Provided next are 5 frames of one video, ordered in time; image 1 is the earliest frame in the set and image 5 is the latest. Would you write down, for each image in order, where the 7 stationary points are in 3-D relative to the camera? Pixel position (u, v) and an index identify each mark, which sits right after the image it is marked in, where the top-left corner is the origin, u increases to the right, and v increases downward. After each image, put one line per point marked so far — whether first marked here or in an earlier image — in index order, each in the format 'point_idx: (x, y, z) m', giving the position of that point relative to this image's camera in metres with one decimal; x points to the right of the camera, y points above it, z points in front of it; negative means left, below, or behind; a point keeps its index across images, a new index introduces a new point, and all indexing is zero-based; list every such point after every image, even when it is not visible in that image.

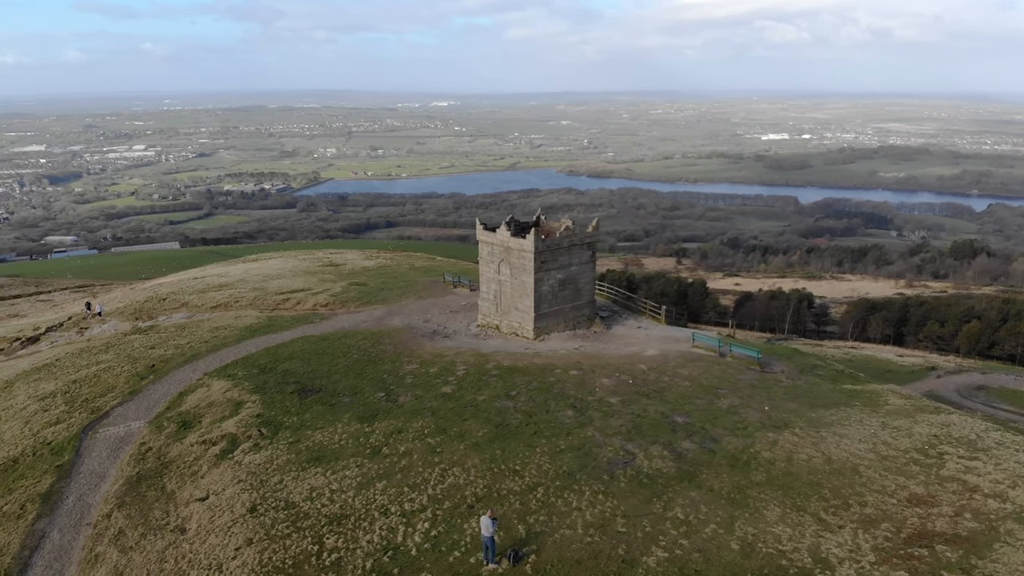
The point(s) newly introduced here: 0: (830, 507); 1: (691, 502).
0: (+6.5, -4.5, +17.8) m
1: (+3.7, -4.5, +18.2) m
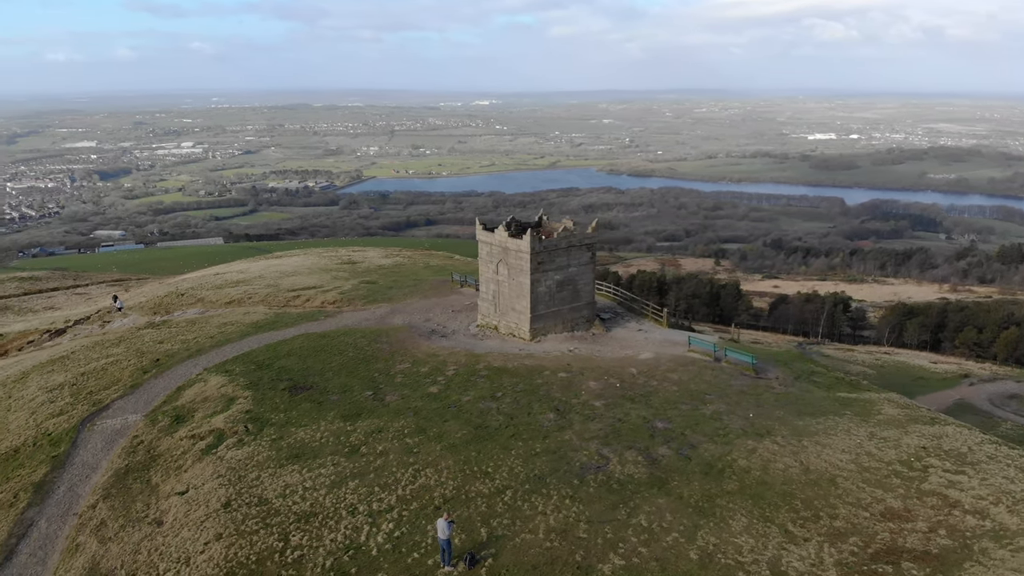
0: (+5.7, -4.6, +17.4) m
1: (+3.0, -4.5, +17.9) m
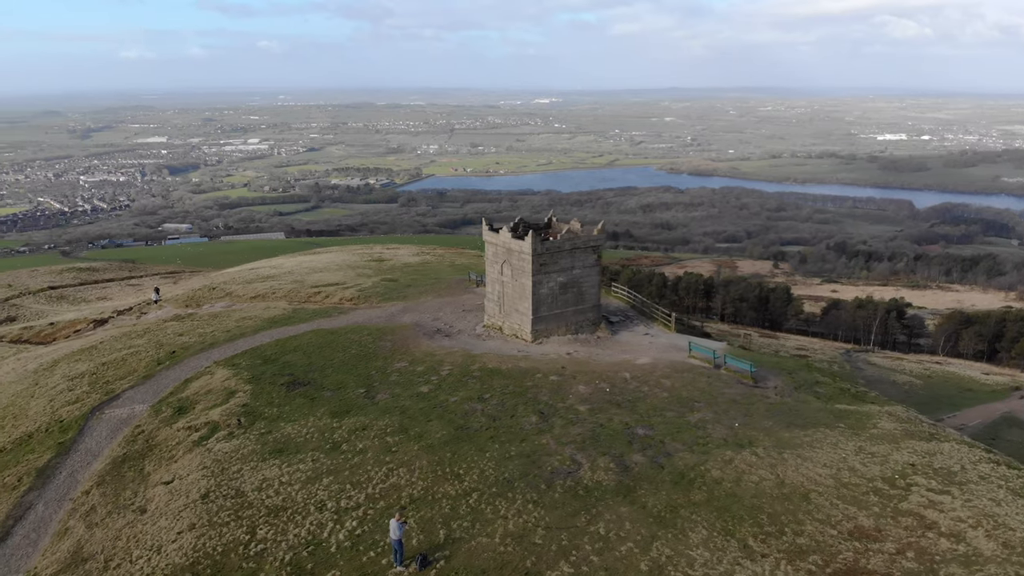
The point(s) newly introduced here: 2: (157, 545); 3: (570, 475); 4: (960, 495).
0: (+4.8, -4.8, +17.0) m
1: (+2.1, -4.7, +17.7) m
2: (-7.7, -5.5, +18.9) m
3: (+1.3, -4.2, +19.5) m
4: (+9.5, -4.4, +18.5) m
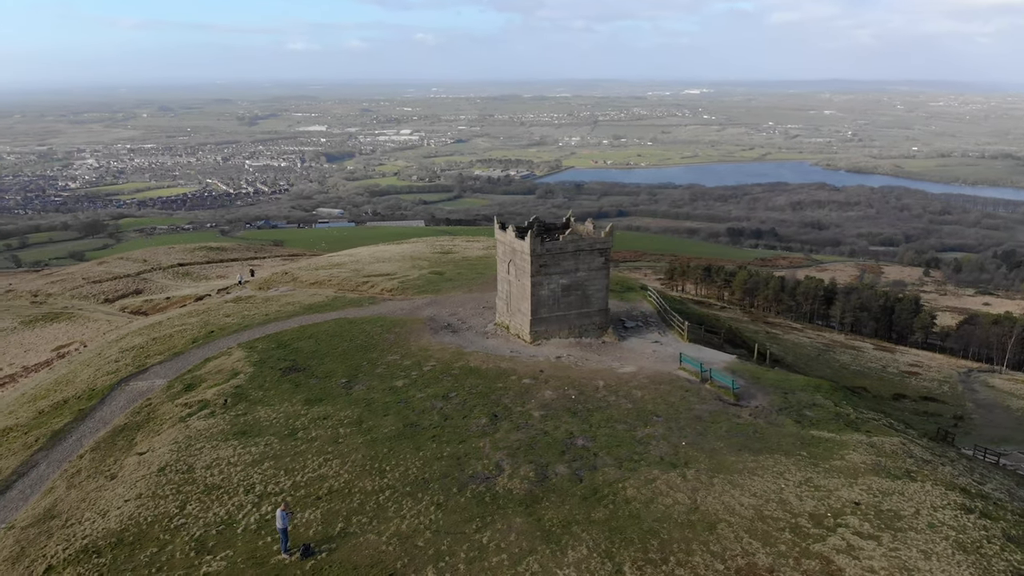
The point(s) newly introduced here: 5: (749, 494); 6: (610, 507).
0: (+2.4, -5.1, +16.3) m
1: (-0.1, -4.8, +17.5) m
2: (-9.6, -5.2, +20.5) m
3: (-0.6, -4.3, +19.4) m
4: (+7.3, -4.9, +16.9) m
5: (+5.1, -4.4, +18.6) m
6: (+2.0, -4.5, +18.1) m
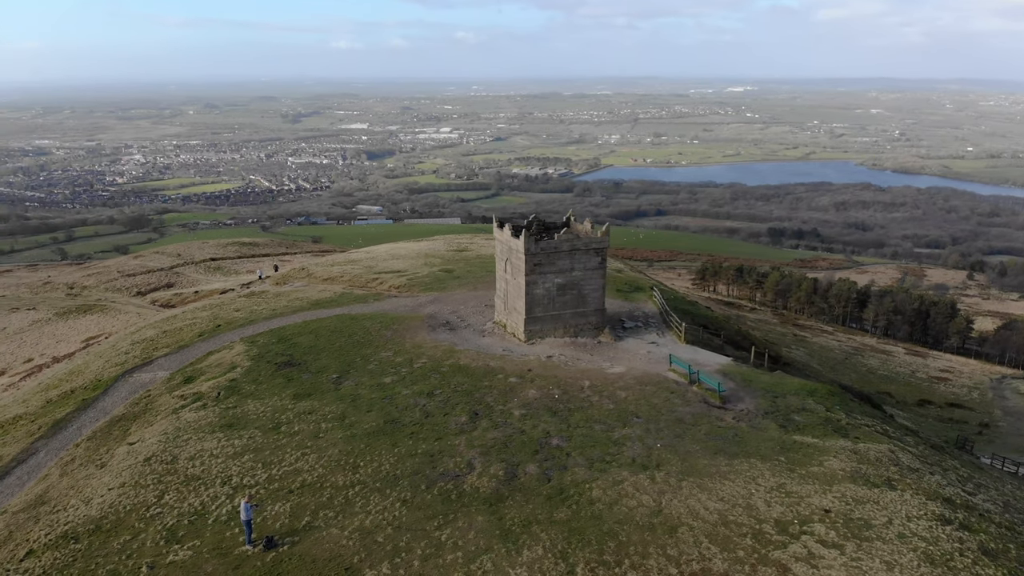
0: (+1.5, -5.1, +16.2) m
1: (-0.9, -4.8, +17.5) m
2: (-10.2, -5.1, +21.0) m
3: (-1.3, -4.2, +19.5) m
4: (+6.5, -5.0, +16.5) m
5: (+4.3, -4.4, +18.3) m
6: (+1.3, -4.5, +18.0) m
